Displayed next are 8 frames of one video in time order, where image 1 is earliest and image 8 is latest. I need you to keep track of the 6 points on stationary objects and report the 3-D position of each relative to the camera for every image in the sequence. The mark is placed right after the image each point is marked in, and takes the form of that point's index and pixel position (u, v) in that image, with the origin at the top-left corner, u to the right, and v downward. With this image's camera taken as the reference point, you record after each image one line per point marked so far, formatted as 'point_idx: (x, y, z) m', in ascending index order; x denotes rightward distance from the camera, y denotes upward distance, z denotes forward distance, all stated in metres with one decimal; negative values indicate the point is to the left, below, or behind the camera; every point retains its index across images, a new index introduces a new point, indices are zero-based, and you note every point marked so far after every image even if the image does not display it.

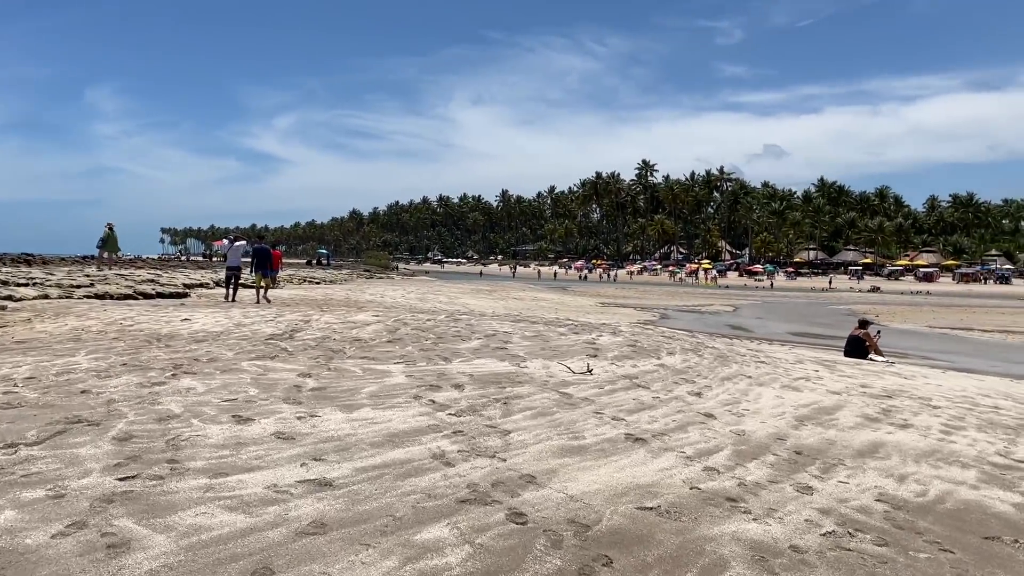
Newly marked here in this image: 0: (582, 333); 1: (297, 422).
0: (+0.9, -0.6, +9.9) m
1: (-1.2, -0.8, +4.6) m
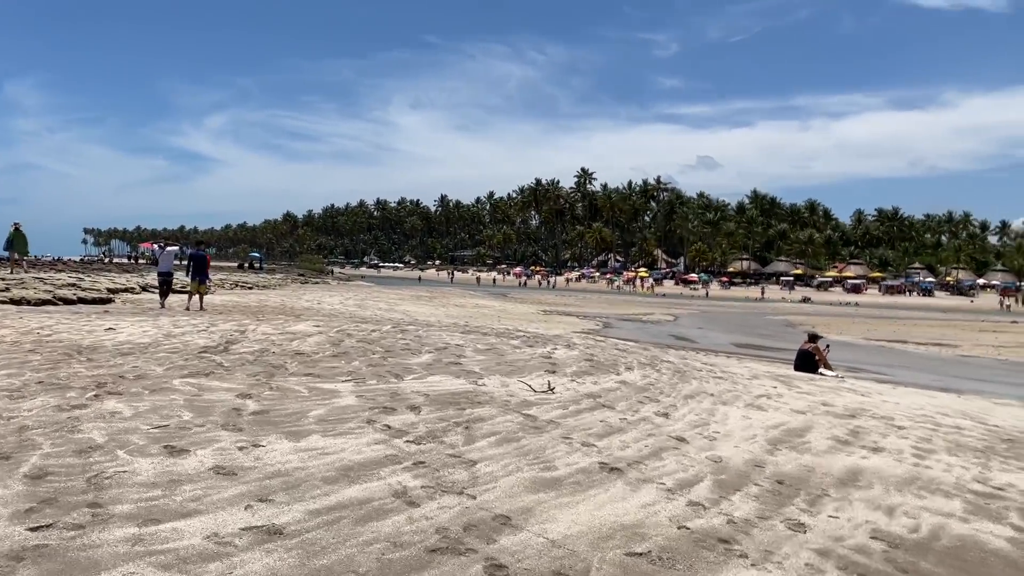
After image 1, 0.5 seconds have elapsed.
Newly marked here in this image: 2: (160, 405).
0: (+0.3, -0.7, +9.6) m
1: (-1.4, -0.8, +4.1) m
2: (-2.2, -0.7, +5.1) m
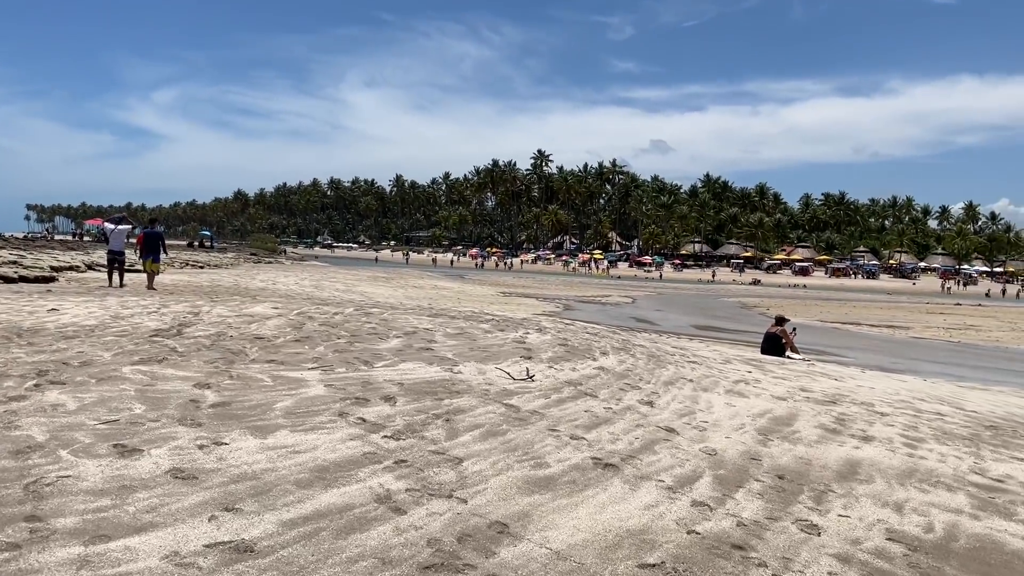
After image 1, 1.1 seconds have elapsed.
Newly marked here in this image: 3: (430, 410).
0: (0.0, -0.5, +9.3) m
1: (-1.5, -0.8, +3.7) m
2: (-2.3, -0.6, +4.6) m
3: (-0.5, -0.8, +5.0) m
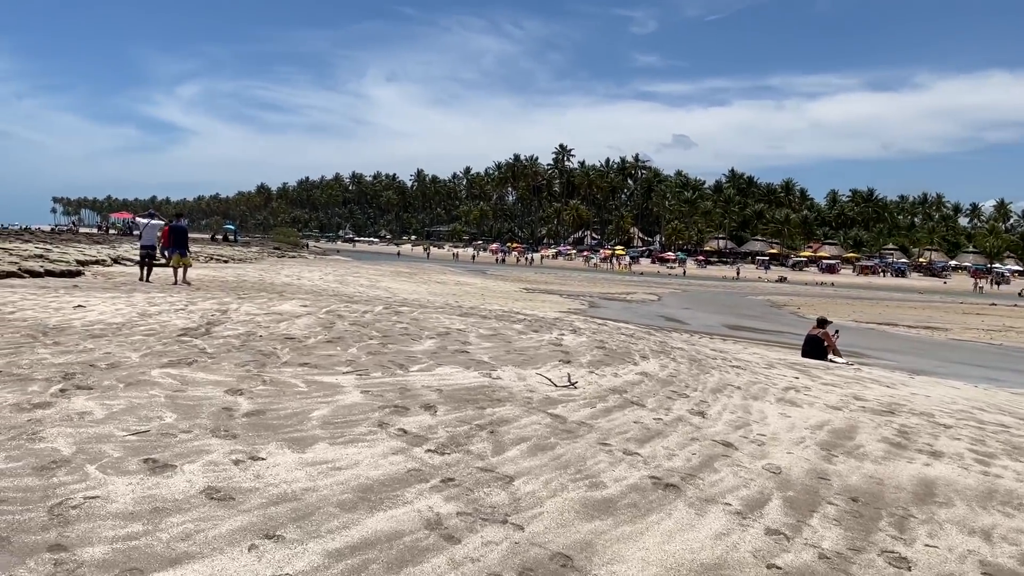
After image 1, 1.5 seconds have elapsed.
0: (+0.4, -0.5, +9.0) m
1: (-1.2, -0.8, +3.4) m
2: (-2.1, -0.6, +4.4) m
3: (-0.2, -0.8, +4.7) m
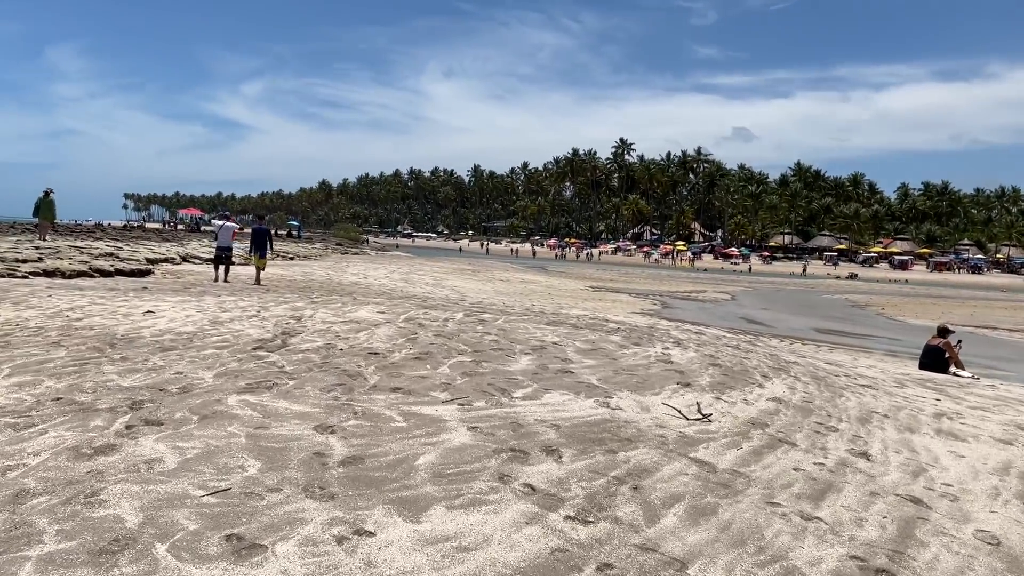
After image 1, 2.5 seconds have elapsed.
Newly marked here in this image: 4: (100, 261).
0: (+1.3, -0.6, +8.1) m
1: (-0.6, -0.9, +2.7) m
2: (-1.4, -0.7, +3.7) m
3: (+0.5, -0.9, +3.9) m
4: (-8.5, +0.6, +16.5) m
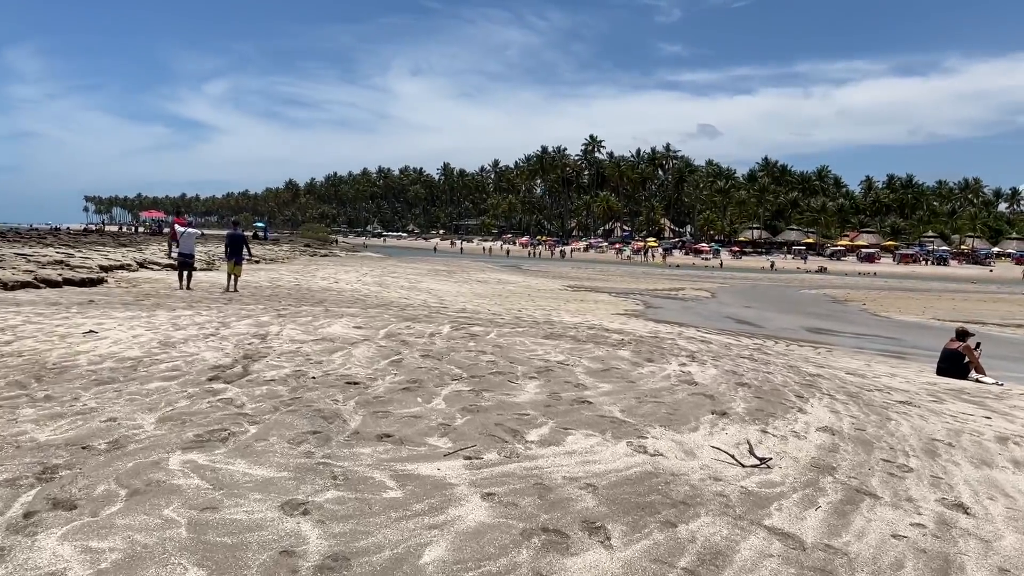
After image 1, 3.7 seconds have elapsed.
0: (+1.3, -0.6, +7.2) m
1: (-0.4, -1.0, +1.7) m
2: (-1.3, -0.9, +2.7) m
3: (+0.6, -1.0, +3.0) m
4: (-8.9, +0.3, +15.3) m
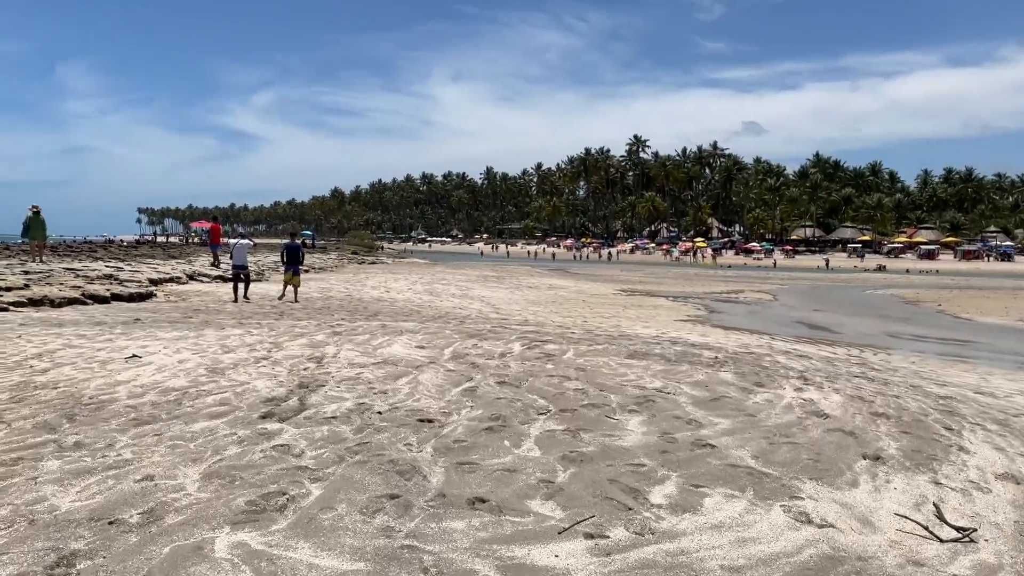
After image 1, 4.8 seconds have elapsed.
0: (+2.0, -0.7, +6.2) m
1: (0.0, -1.1, +0.9) m
2: (-0.8, -1.0, +1.9) m
3: (+1.0, -1.1, +2.0) m
4: (-7.7, 0.0, +14.9) m
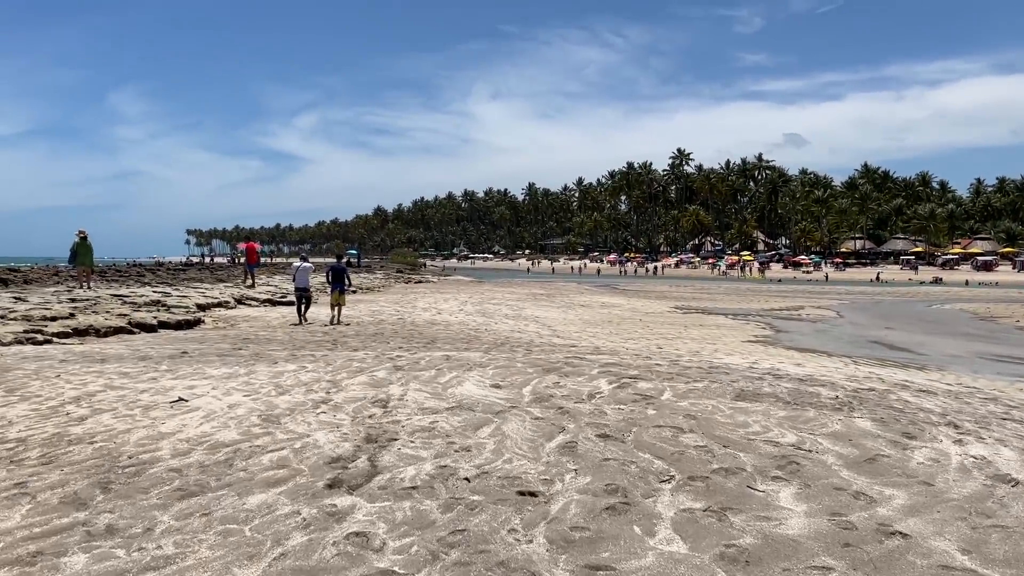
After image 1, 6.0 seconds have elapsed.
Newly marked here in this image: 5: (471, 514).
0: (+2.7, -1.0, +5.2) m
1: (+0.4, -1.3, 0.0) m
2: (-0.4, -1.2, +1.0) m
3: (+1.5, -1.2, +1.1) m
4: (-6.6, -0.4, +14.4) m
5: (-0.2, -1.0, +3.7) m
